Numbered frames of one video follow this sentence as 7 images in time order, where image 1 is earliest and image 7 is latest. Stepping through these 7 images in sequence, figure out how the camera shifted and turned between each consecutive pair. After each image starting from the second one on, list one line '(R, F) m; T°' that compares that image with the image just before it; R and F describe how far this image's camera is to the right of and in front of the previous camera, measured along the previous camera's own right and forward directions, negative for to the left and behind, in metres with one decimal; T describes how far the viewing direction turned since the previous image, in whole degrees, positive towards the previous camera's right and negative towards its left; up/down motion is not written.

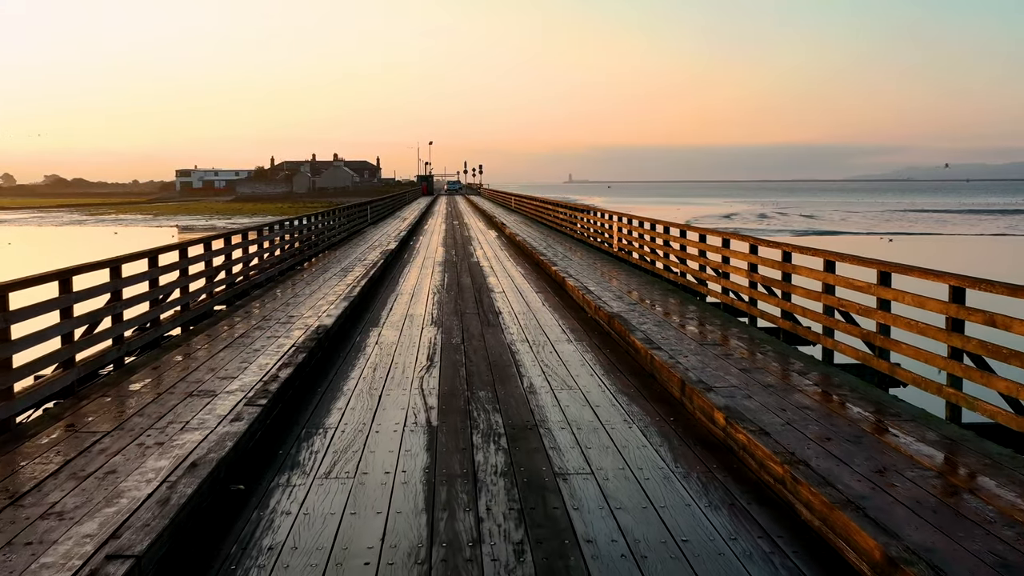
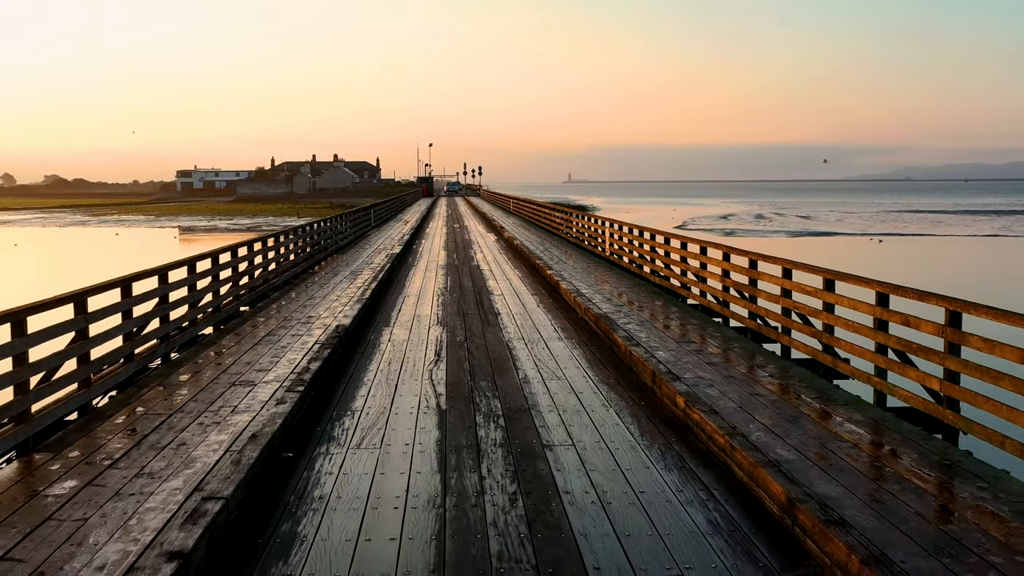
(0.0, -0.8) m; 0°
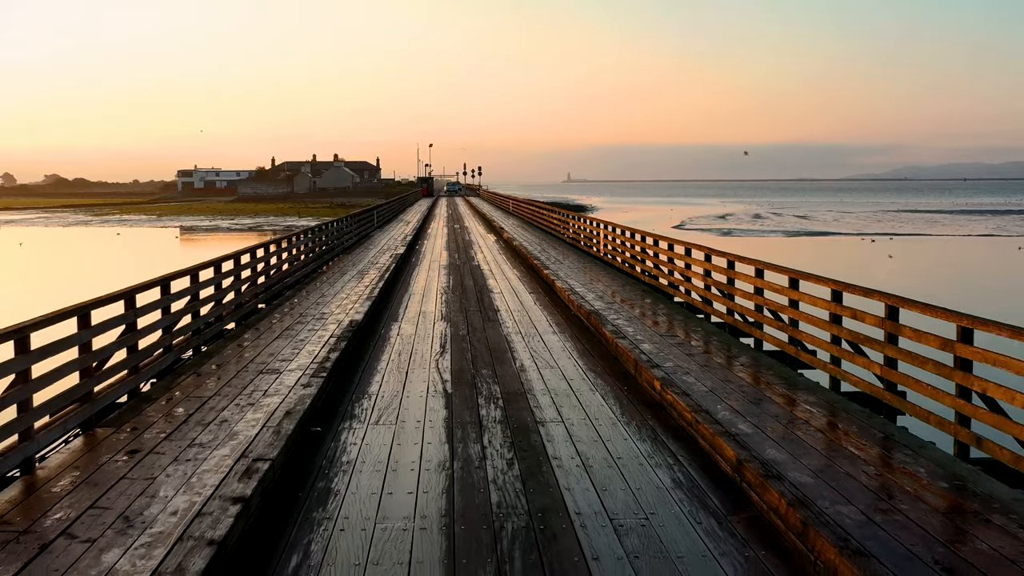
(0.0, -0.7) m; 0°
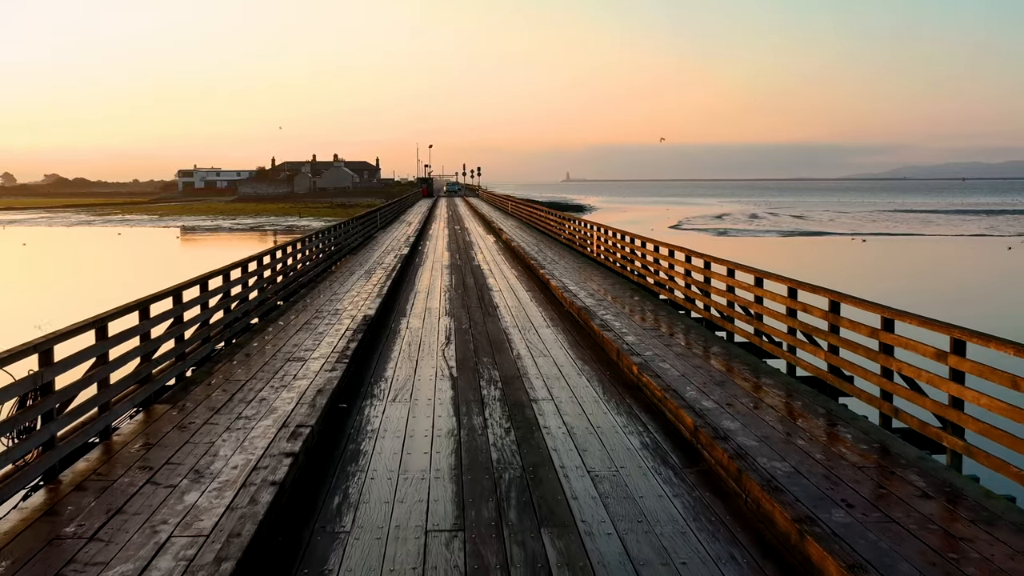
(0.0, -0.8) m; 0°
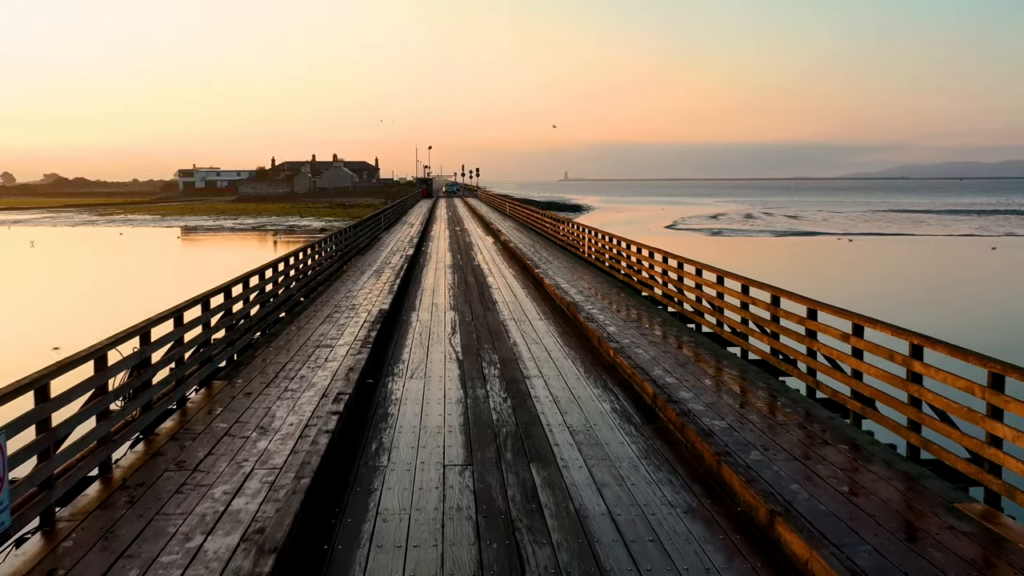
(0.0, -1.2) m; 0°
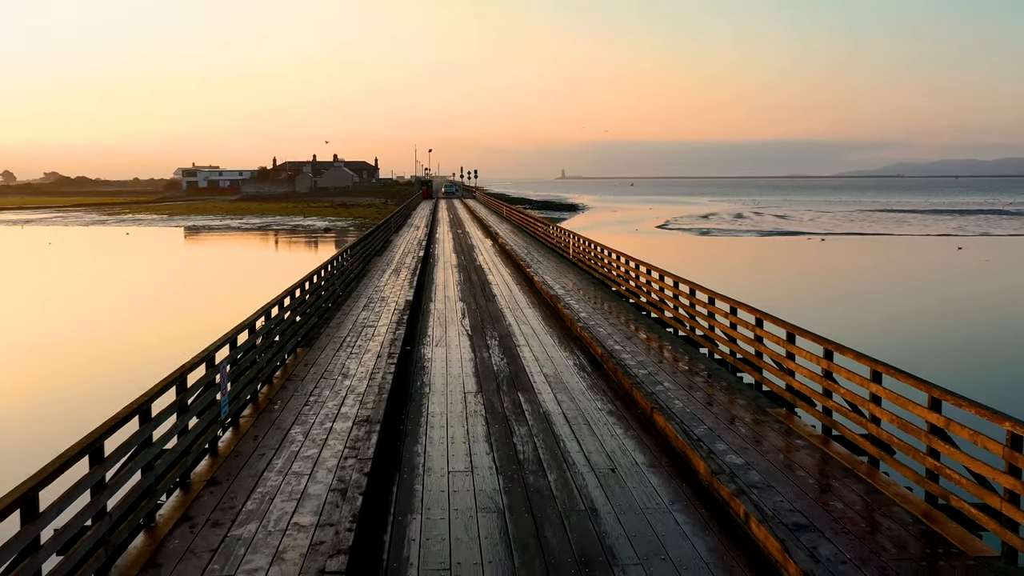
(0.0, -3.0) m; 0°
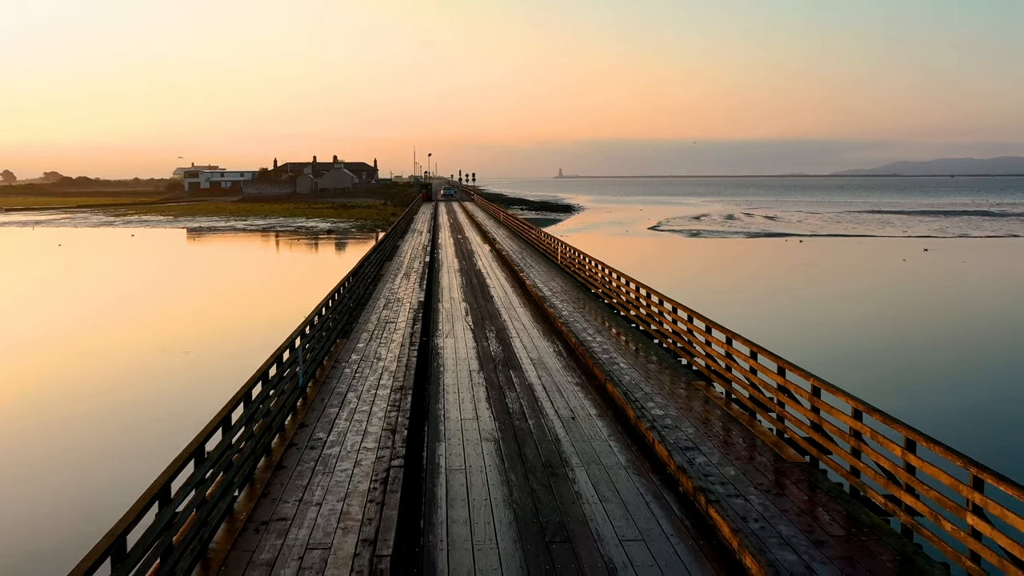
(0.0, -2.7) m; 0°
